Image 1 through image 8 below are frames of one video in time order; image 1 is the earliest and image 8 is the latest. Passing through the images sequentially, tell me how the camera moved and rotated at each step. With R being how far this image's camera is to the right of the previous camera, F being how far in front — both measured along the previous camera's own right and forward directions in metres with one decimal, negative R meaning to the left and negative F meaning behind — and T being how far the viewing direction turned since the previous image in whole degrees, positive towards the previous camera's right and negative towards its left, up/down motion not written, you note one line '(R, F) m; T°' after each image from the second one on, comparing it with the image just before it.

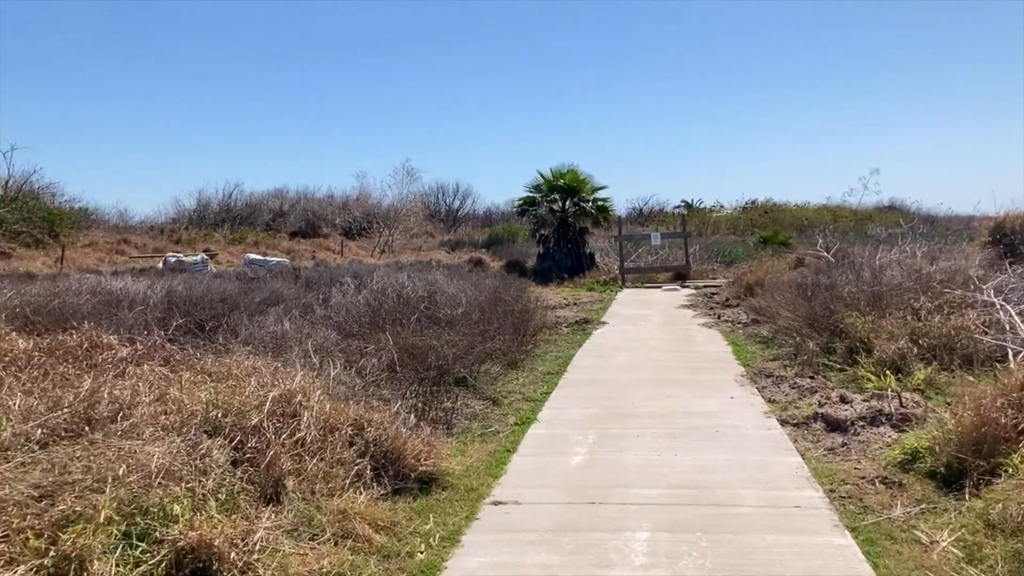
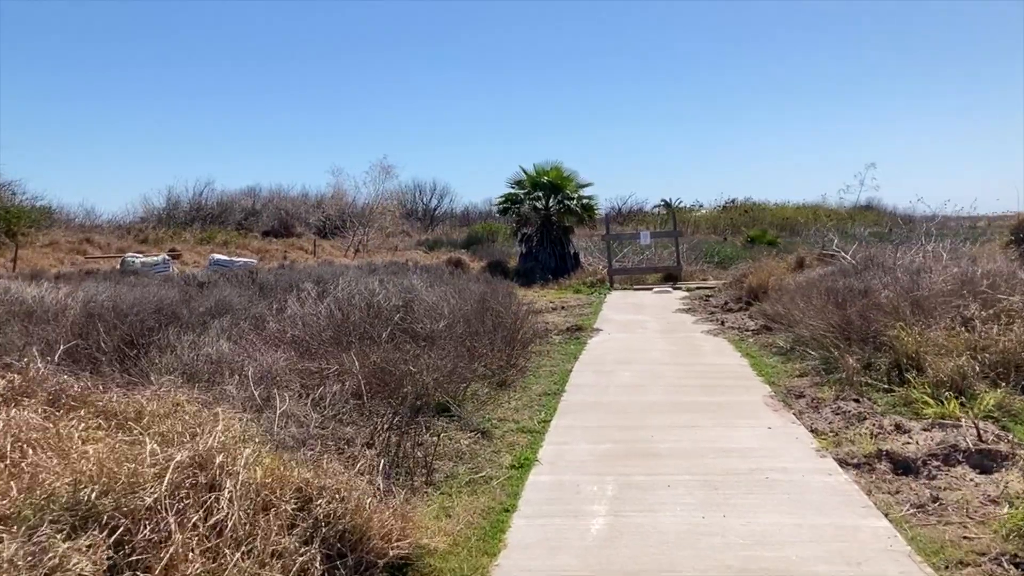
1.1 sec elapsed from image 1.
(-0.1, +1.5) m; +2°
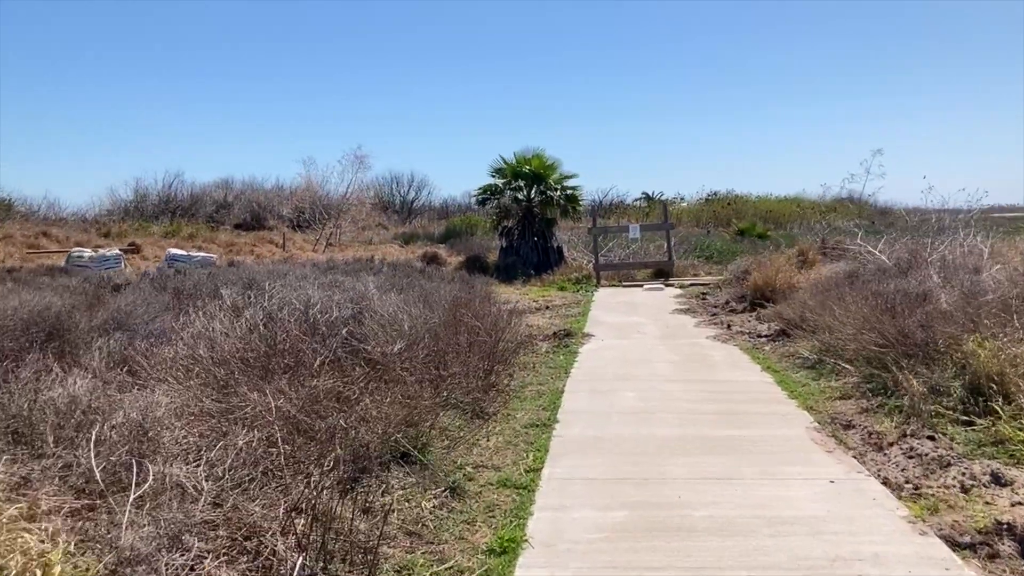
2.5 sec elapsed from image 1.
(0.0, +1.8) m; +1°
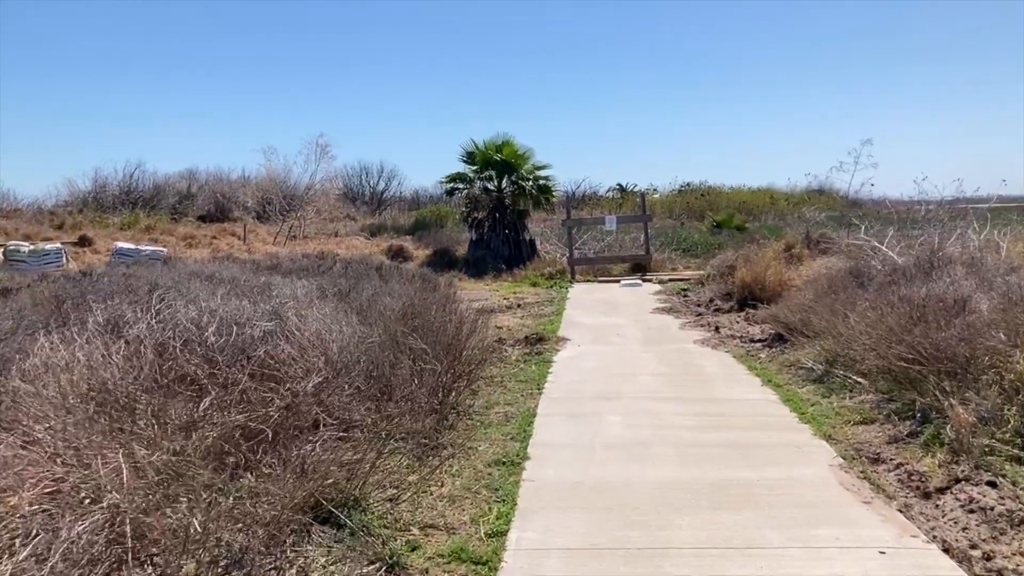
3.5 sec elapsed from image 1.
(+0.1, +1.3) m; +2°
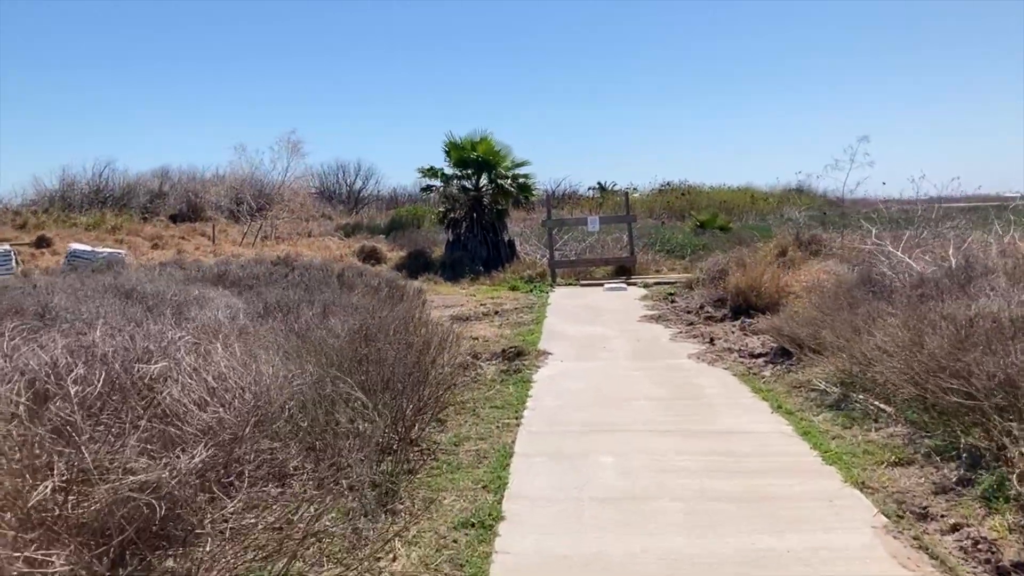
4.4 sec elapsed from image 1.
(+0.1, +1.1) m; +1°
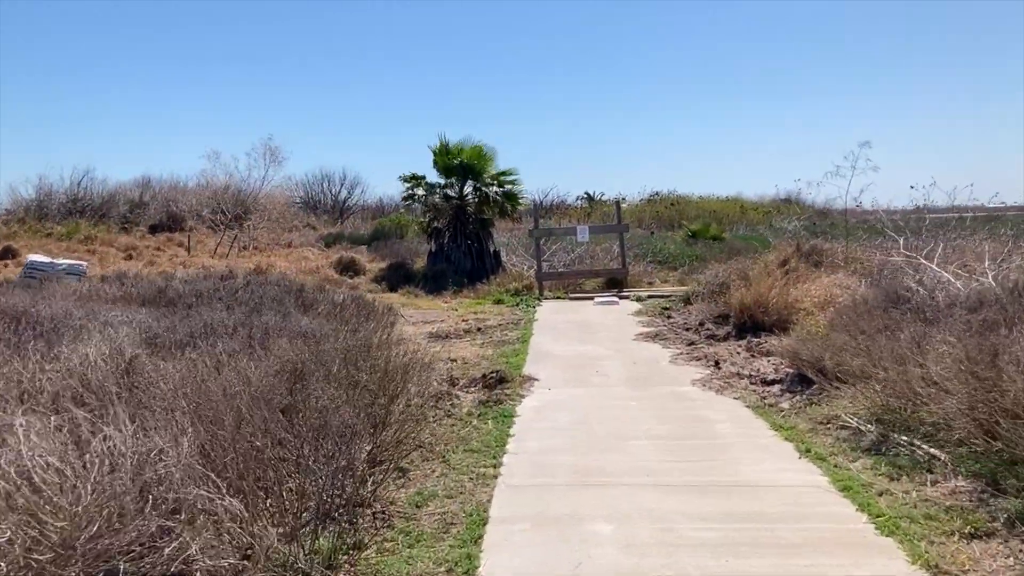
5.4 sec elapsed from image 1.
(+0.1, +1.2) m; +1°
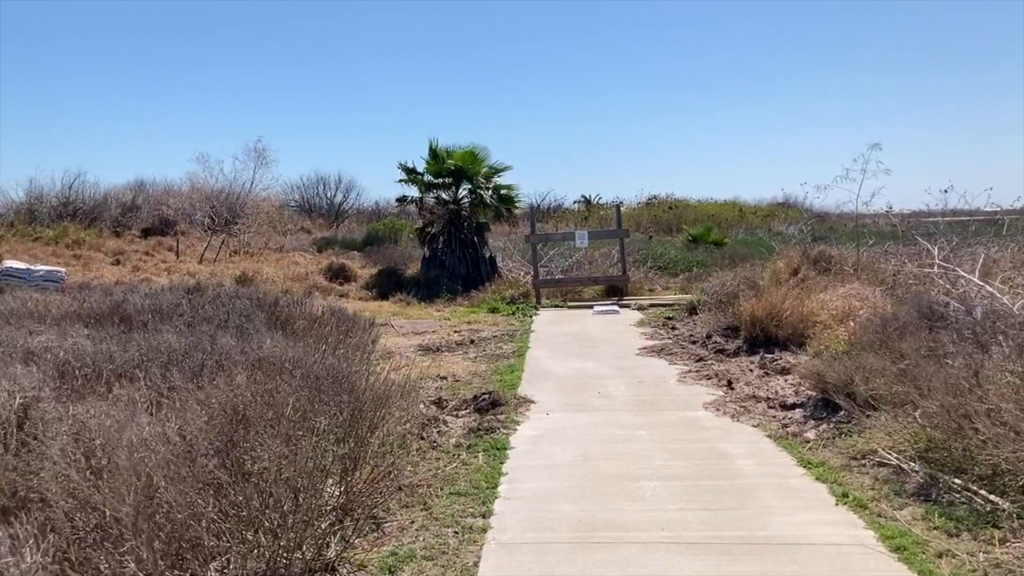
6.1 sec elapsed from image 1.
(0.0, +0.8) m; 0°
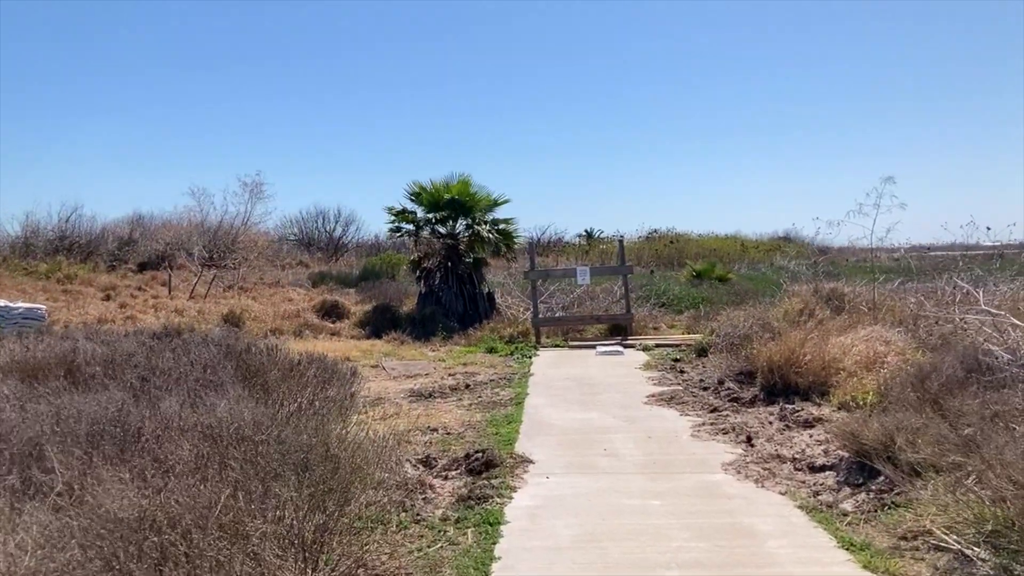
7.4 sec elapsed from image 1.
(0.0, +0.8) m; 0°
